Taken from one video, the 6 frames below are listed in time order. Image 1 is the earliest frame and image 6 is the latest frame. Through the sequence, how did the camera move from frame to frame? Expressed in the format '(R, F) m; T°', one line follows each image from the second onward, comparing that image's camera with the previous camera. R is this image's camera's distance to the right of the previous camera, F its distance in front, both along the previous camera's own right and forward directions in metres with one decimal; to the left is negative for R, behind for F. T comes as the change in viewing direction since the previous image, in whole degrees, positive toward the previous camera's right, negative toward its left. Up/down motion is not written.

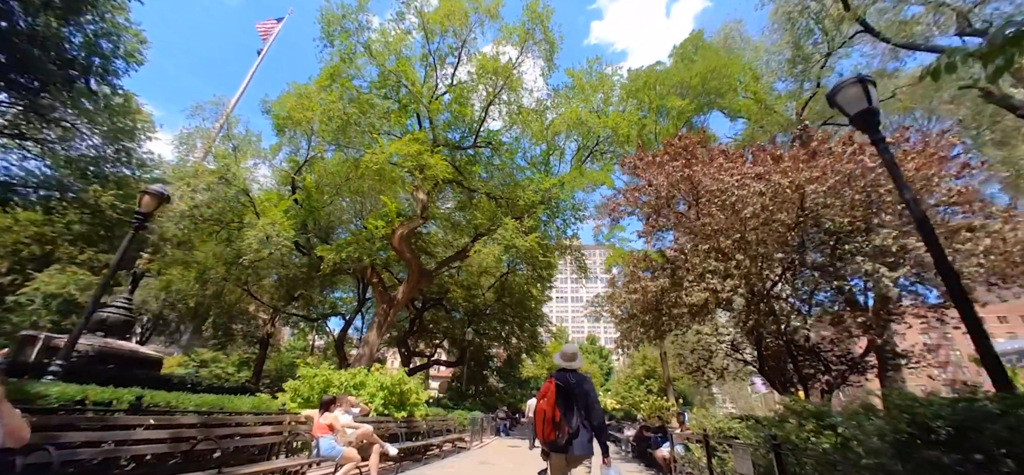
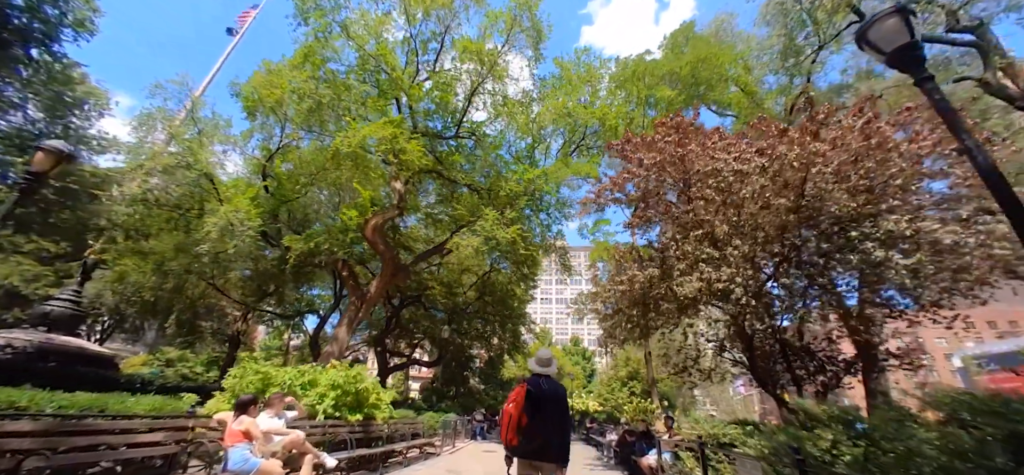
(+0.2, +0.6) m; +2°
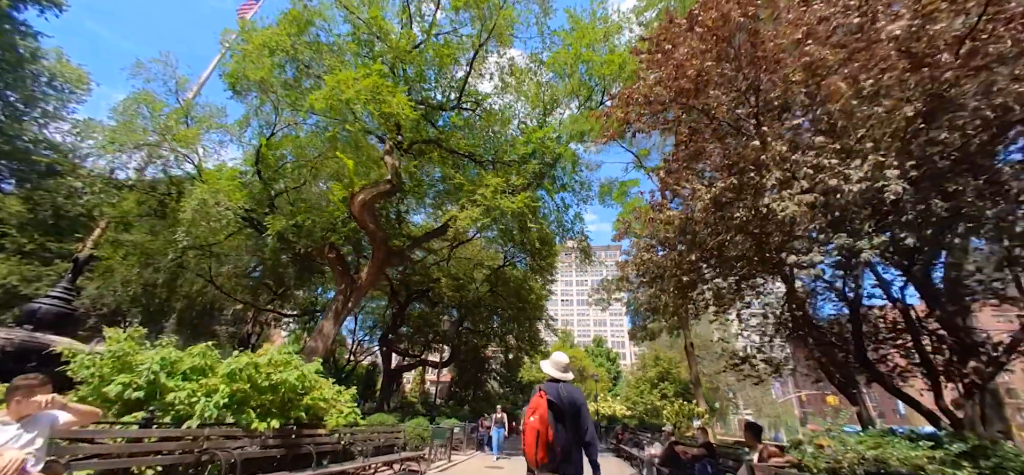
(+0.3, +1.8) m; -3°
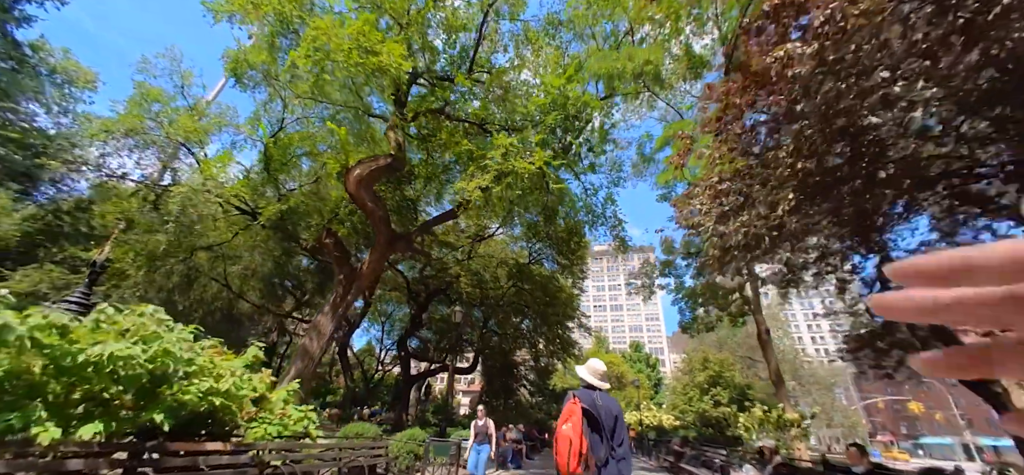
(+0.2, +1.6) m; -4°
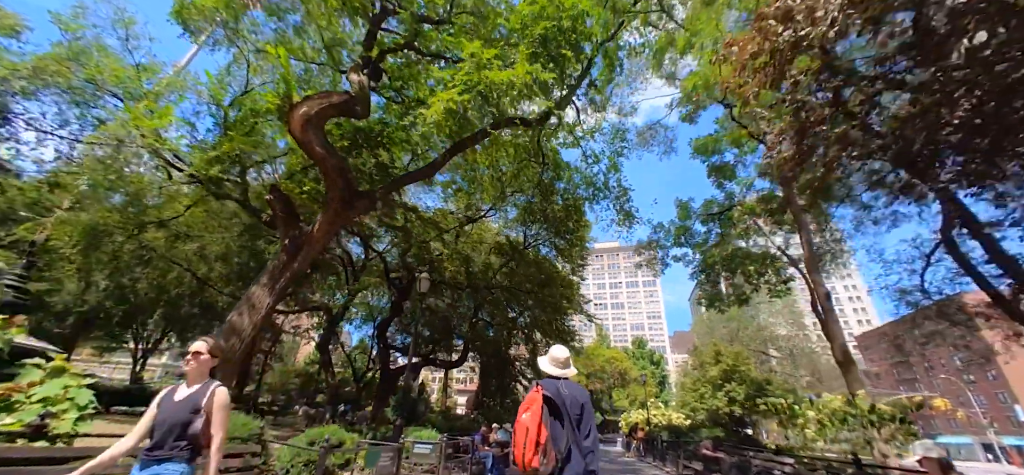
(+0.4, +1.7) m; 0°
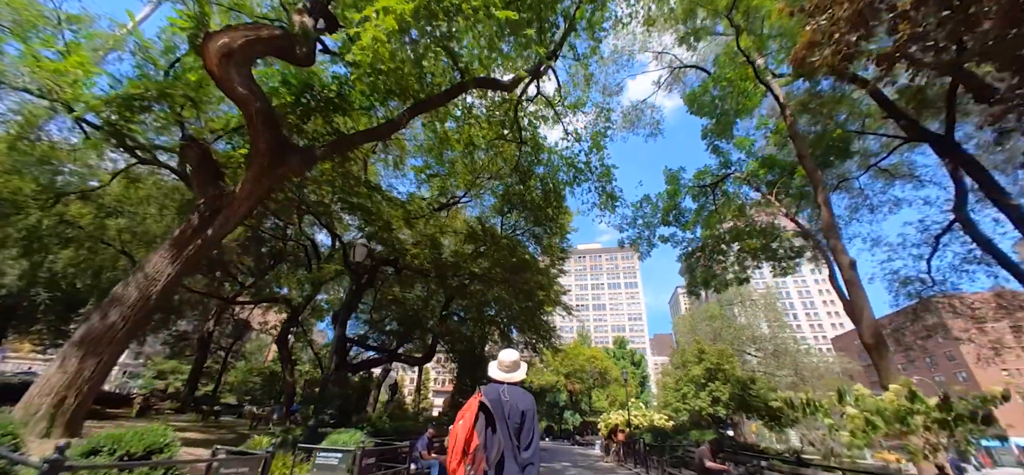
(+0.4, +1.1) m; +2°
